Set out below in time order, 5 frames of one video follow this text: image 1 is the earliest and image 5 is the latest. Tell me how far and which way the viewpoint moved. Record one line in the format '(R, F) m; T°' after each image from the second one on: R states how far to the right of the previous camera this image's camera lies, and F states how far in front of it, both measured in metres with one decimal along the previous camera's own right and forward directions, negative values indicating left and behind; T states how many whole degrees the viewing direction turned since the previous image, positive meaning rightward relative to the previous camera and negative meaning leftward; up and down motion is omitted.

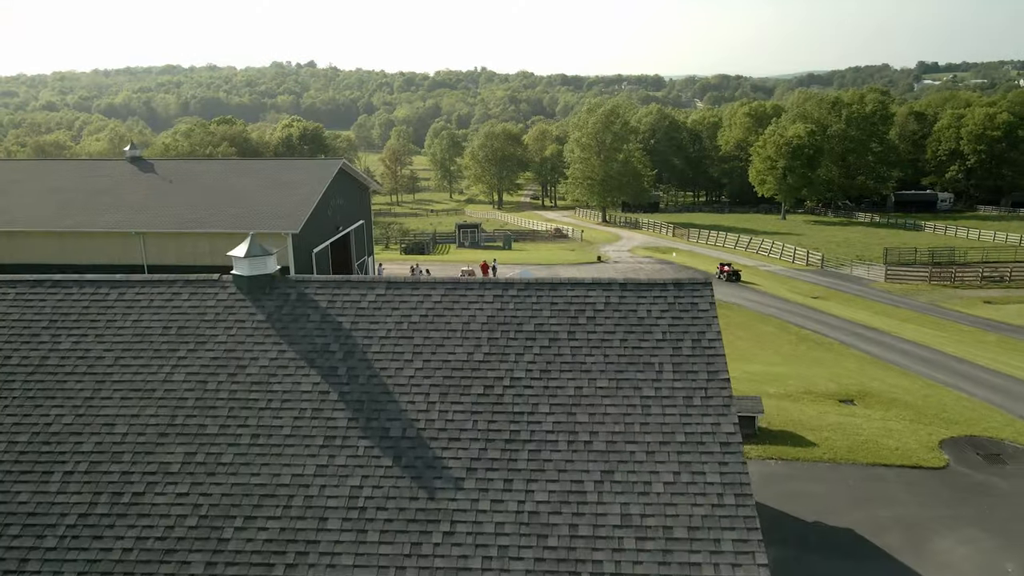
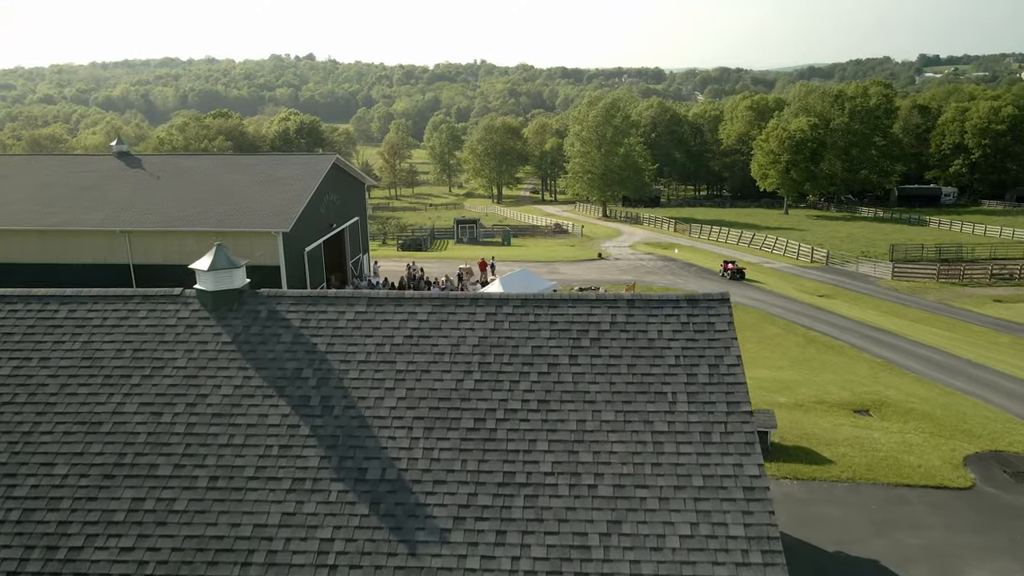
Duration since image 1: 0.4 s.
(+0.1, +0.9) m; 0°
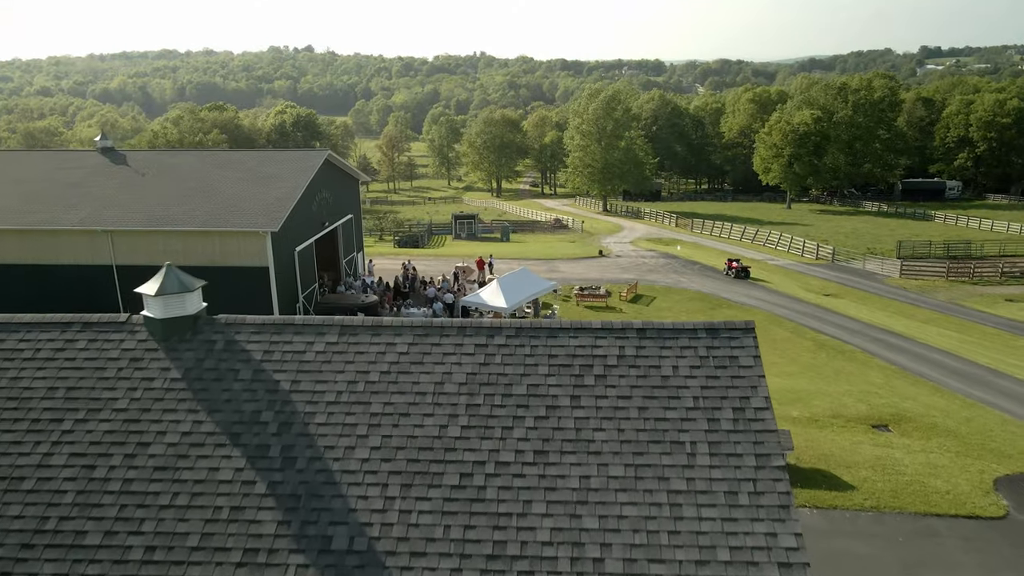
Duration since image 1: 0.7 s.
(+0.1, +1.0) m; 0°
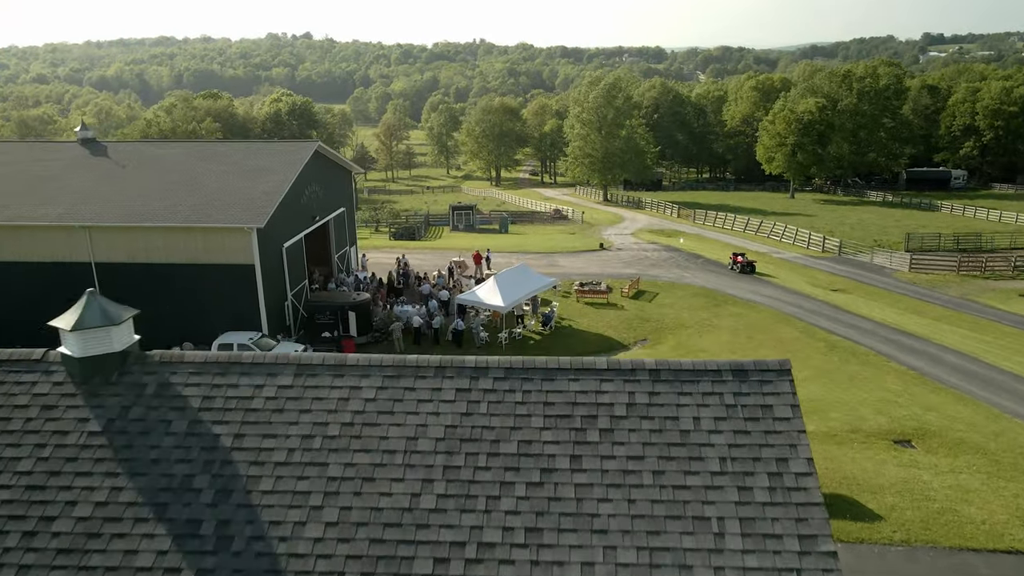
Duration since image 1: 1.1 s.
(+0.1, +1.1) m; 0°
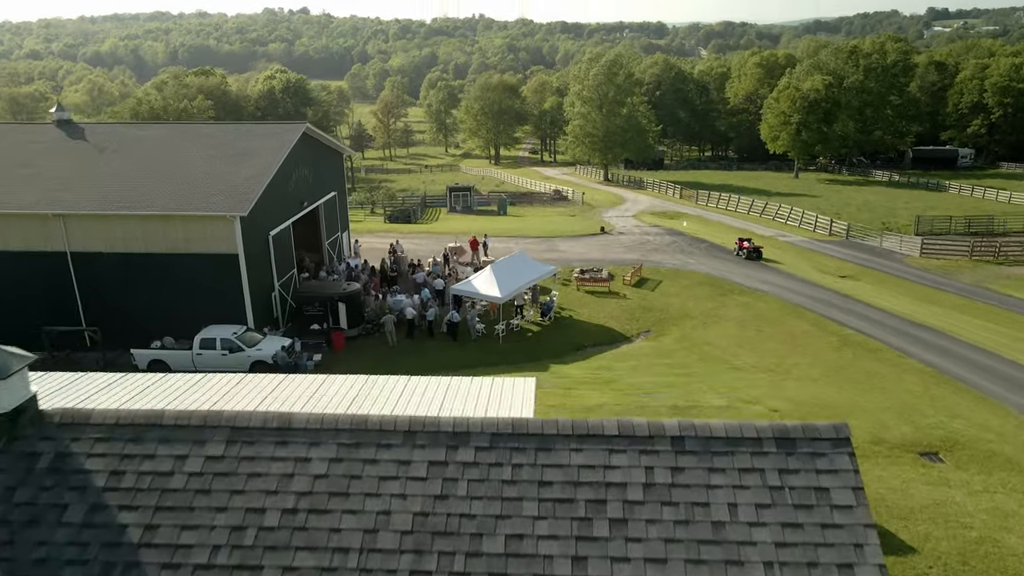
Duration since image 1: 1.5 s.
(+0.1, +1.2) m; 0°
